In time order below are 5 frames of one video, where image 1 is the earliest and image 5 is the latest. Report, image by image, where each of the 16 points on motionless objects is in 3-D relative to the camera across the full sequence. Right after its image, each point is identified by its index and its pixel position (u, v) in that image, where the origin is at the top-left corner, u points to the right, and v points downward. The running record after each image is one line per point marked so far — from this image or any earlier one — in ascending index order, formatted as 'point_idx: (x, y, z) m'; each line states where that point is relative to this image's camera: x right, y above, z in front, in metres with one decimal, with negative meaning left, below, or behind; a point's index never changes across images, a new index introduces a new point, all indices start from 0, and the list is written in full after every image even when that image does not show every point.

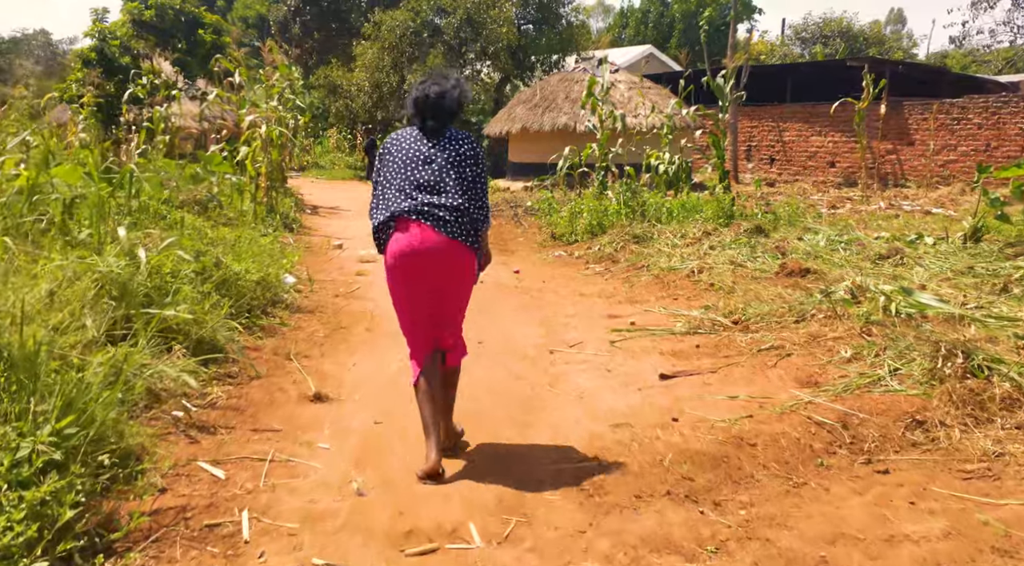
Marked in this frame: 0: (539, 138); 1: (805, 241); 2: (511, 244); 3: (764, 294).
0: (+0.5, +2.7, +16.1) m
1: (+2.7, +0.4, +8.0) m
2: (0.0, +0.4, +9.1) m
3: (+1.5, -0.1, +5.3) m
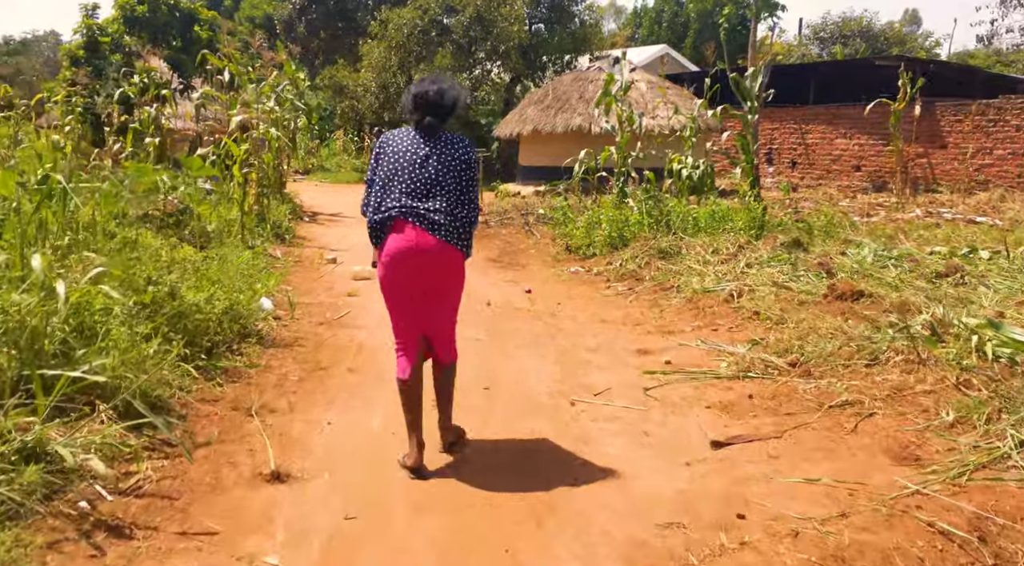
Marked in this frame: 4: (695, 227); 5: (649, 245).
0: (+0.7, +2.5, +15.3) m
1: (+2.8, +0.2, +7.1) m
2: (+0.1, +0.3, +8.3) m
3: (+1.6, -0.2, +4.5) m
4: (+1.7, +0.5, +8.0) m
5: (+1.2, +0.3, +7.4) m
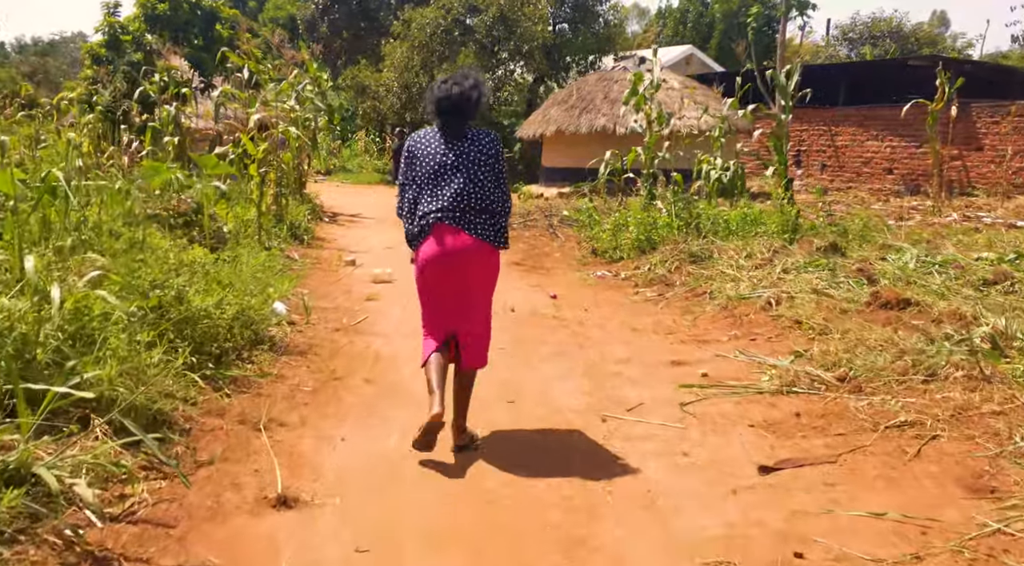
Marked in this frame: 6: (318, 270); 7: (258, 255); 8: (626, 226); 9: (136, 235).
0: (+1.1, +2.5, +15.0) m
1: (+3.0, +0.2, +6.8) m
2: (+0.3, +0.2, +8.1) m
3: (+1.7, -0.3, +4.2) m
4: (+1.9, +0.5, +7.7) m
5: (+1.4, +0.3, +7.1) m
6: (-1.5, +0.1, +6.9) m
7: (-1.9, +0.2, +6.4) m
8: (+1.0, +0.5, +7.9) m
9: (-1.8, +0.2, +4.1) m
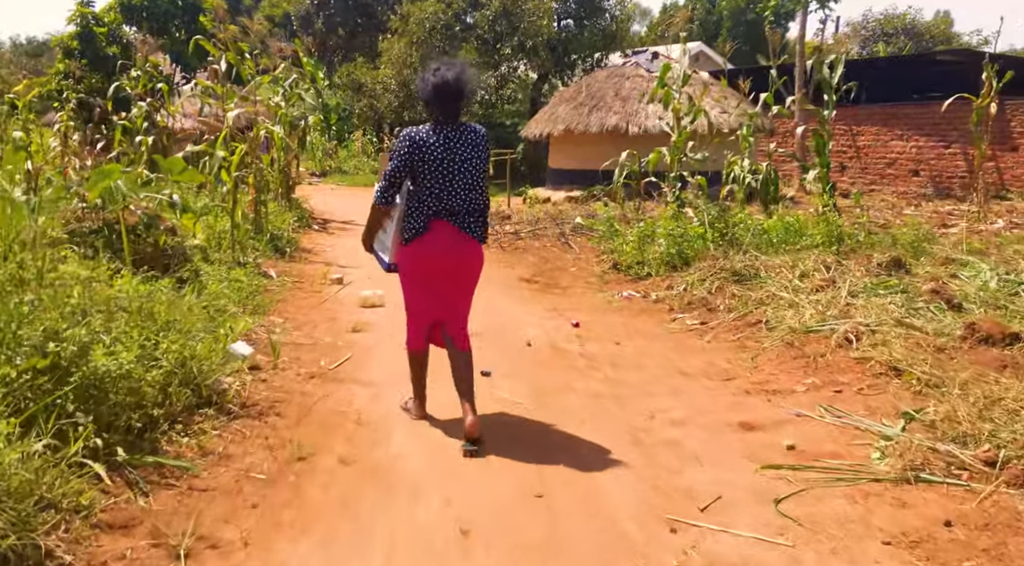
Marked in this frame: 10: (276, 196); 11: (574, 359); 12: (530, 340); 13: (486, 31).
0: (+1.2, +2.3, +14.0) m
1: (+3.0, 0.0, +5.8) m
2: (+0.4, +0.1, +7.1) m
3: (+1.8, -0.4, +3.2) m
4: (+2.0, +0.3, +6.7) m
5: (+1.4, +0.1, +6.1) m
6: (-1.5, -0.1, +5.9) m
7: (-1.8, +0.1, +5.4) m
8: (+1.1, +0.4, +6.9) m
9: (-1.7, +0.1, +3.1) m
10: (-2.7, +1.0, +10.0) m
11: (+0.3, -0.4, +4.4) m
12: (+0.1, -0.3, +4.8) m
13: (-0.5, +4.8, +16.4) m
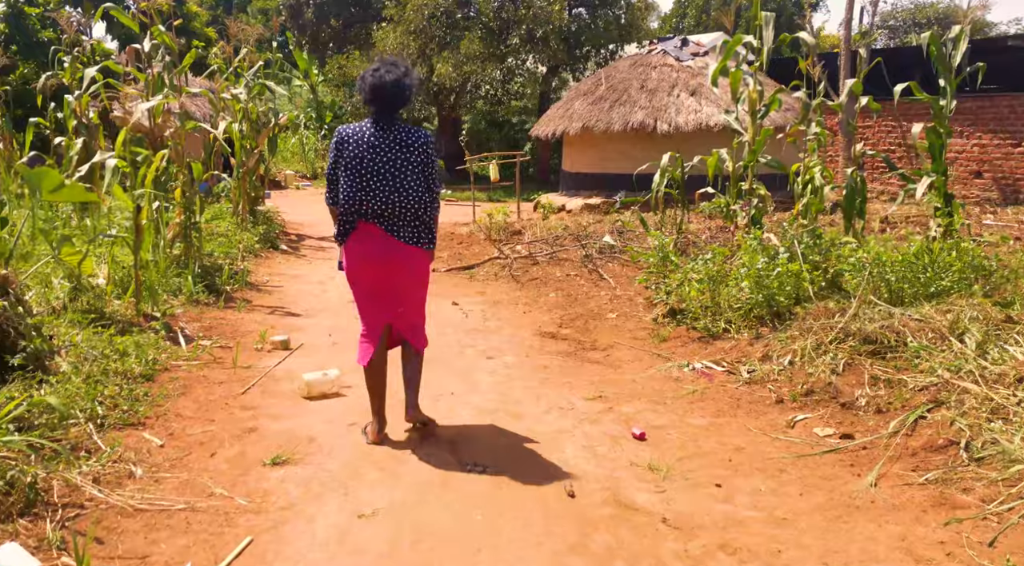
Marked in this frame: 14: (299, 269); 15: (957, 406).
0: (+1.3, +2.0, +12.1) m
1: (+3.1, -0.3, +3.9) m
2: (+0.5, -0.3, +5.1) m
3: (+1.9, -0.7, +1.2) m
4: (+2.1, 0.0, +4.8) m
5: (+1.5, -0.2, +4.1) m
6: (-1.4, -0.4, +4.0) m
7: (-1.7, -0.3, +3.5) m
8: (+1.2, 0.0, +5.0) m
9: (-1.6, -0.3, +1.2) m
10: (-2.6, +0.7, +8.1) m
11: (+0.4, -0.7, +2.5) m
12: (+0.2, -0.6, +2.8) m
13: (-0.3, +4.5, +14.5) m
14: (-1.7, +0.1, +7.1) m
15: (+1.6, -0.4, +3.2) m
